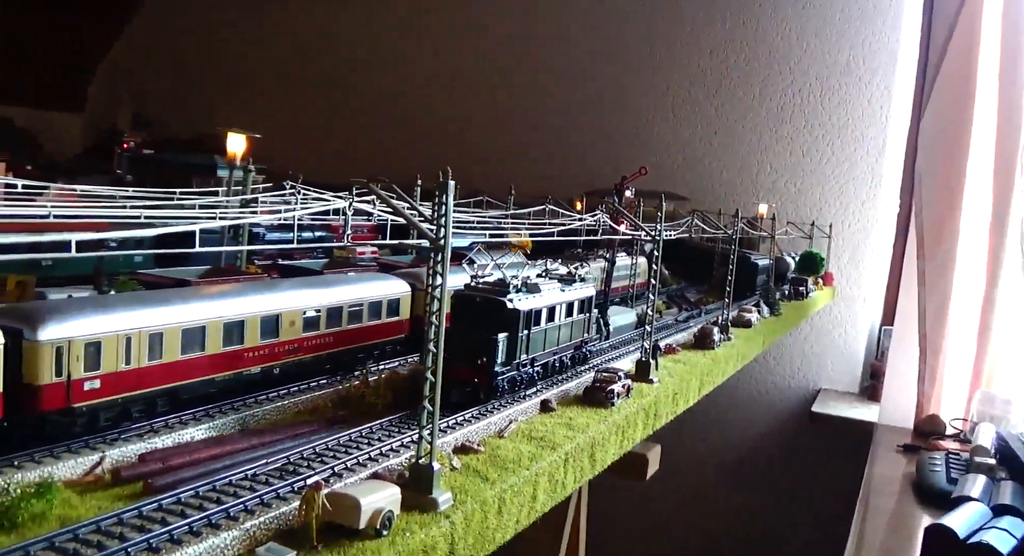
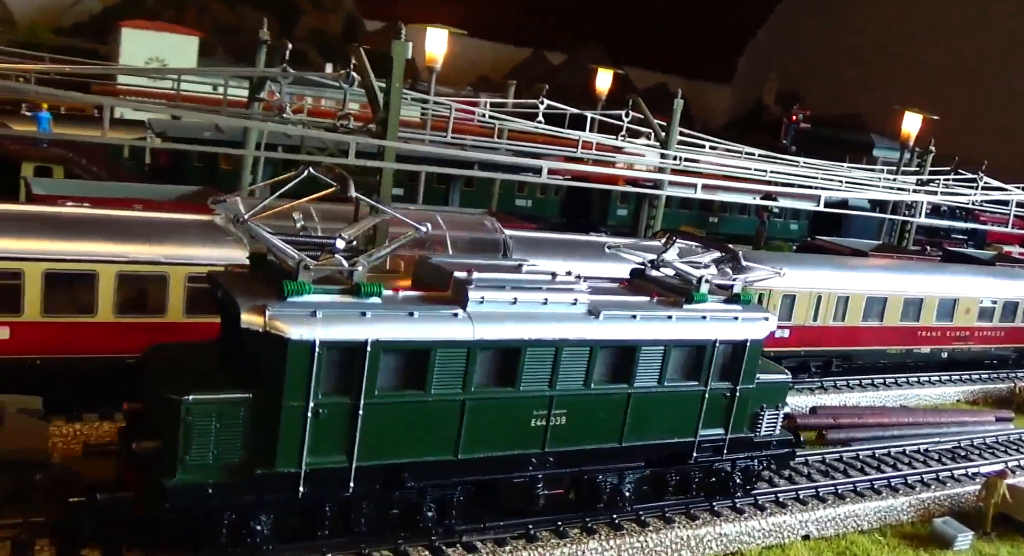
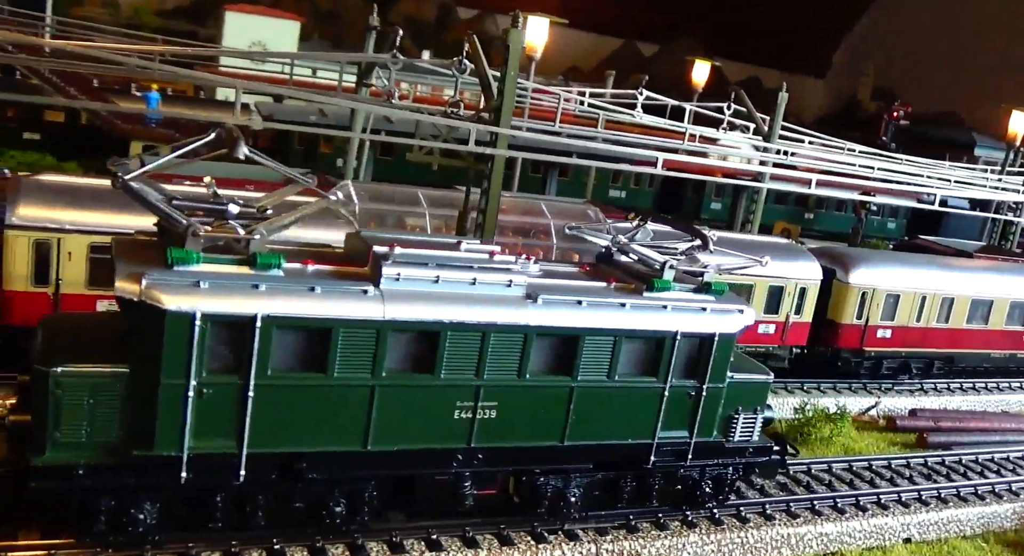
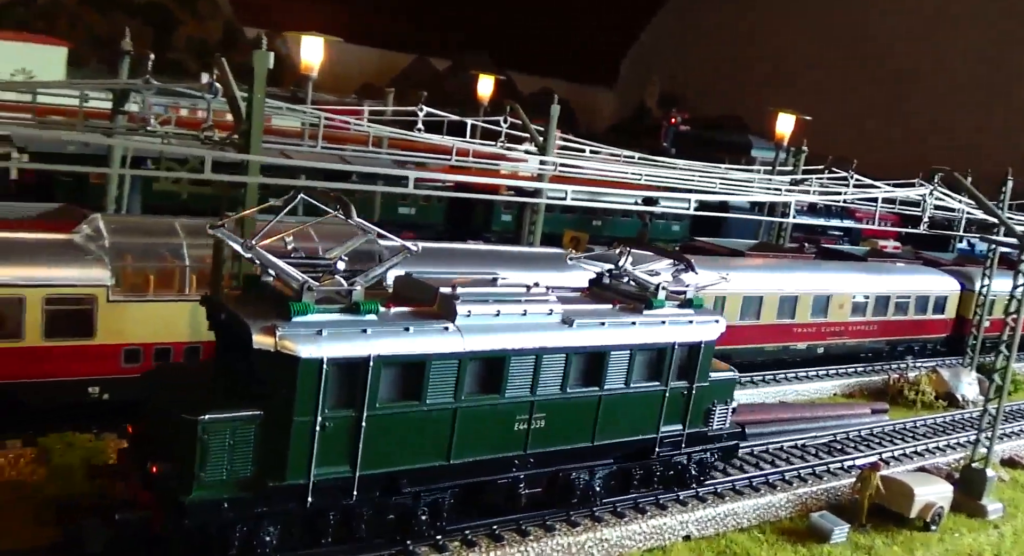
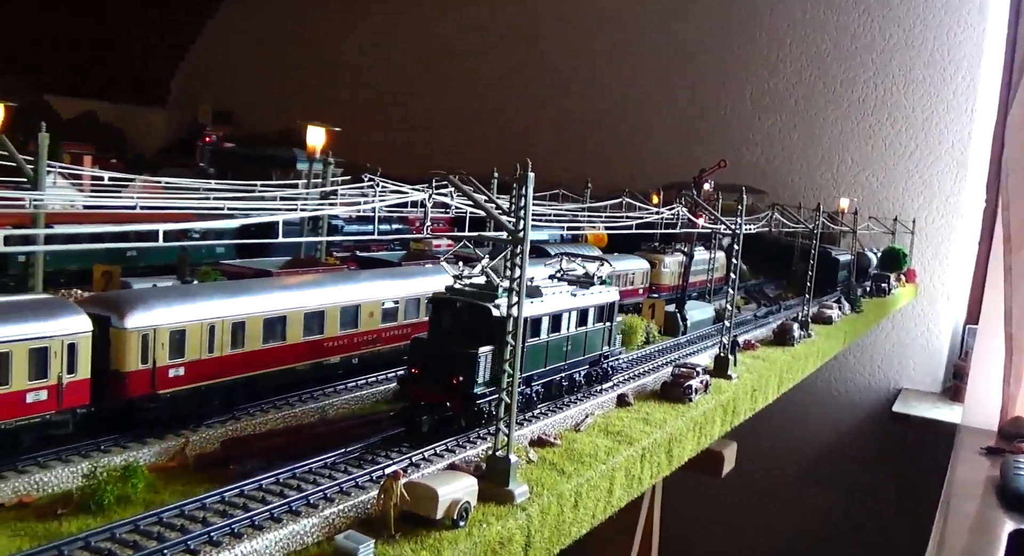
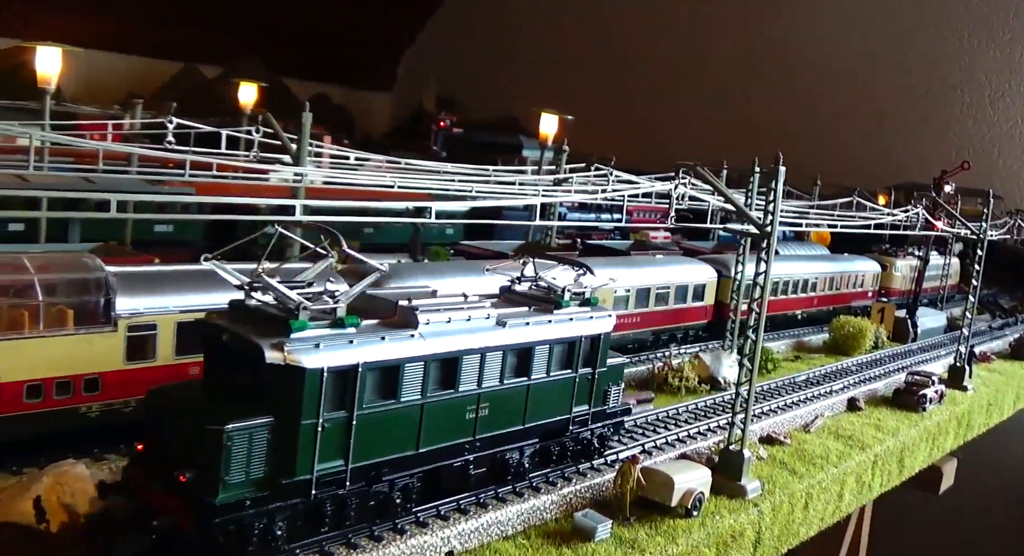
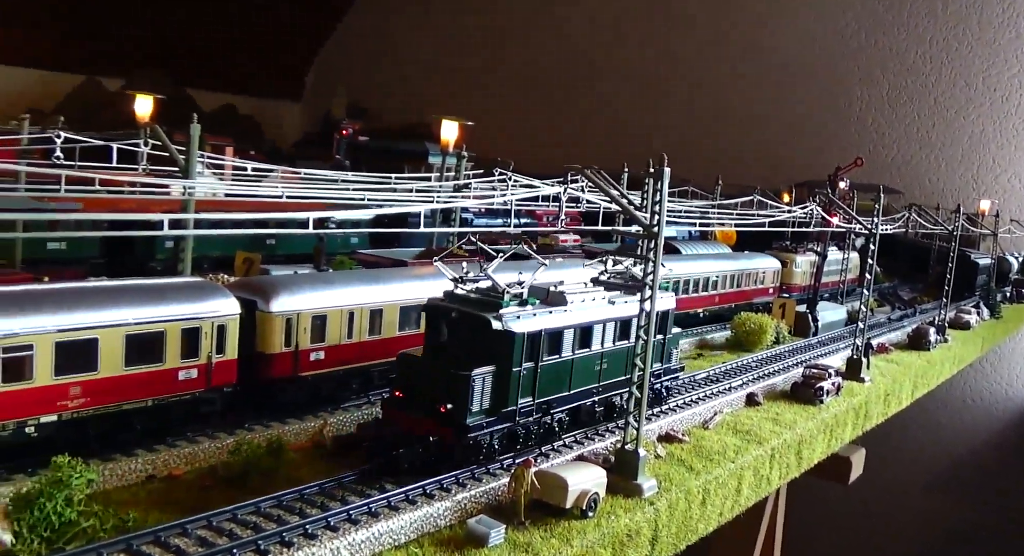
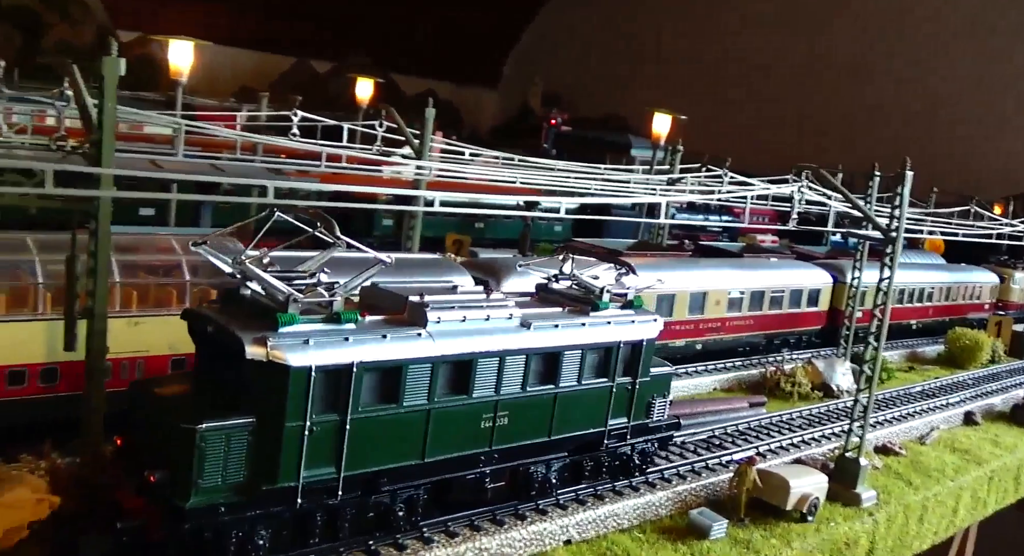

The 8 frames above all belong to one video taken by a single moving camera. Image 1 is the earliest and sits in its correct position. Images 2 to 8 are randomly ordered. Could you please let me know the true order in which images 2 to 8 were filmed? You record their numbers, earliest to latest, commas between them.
5, 7, 6, 8, 4, 2, 3
